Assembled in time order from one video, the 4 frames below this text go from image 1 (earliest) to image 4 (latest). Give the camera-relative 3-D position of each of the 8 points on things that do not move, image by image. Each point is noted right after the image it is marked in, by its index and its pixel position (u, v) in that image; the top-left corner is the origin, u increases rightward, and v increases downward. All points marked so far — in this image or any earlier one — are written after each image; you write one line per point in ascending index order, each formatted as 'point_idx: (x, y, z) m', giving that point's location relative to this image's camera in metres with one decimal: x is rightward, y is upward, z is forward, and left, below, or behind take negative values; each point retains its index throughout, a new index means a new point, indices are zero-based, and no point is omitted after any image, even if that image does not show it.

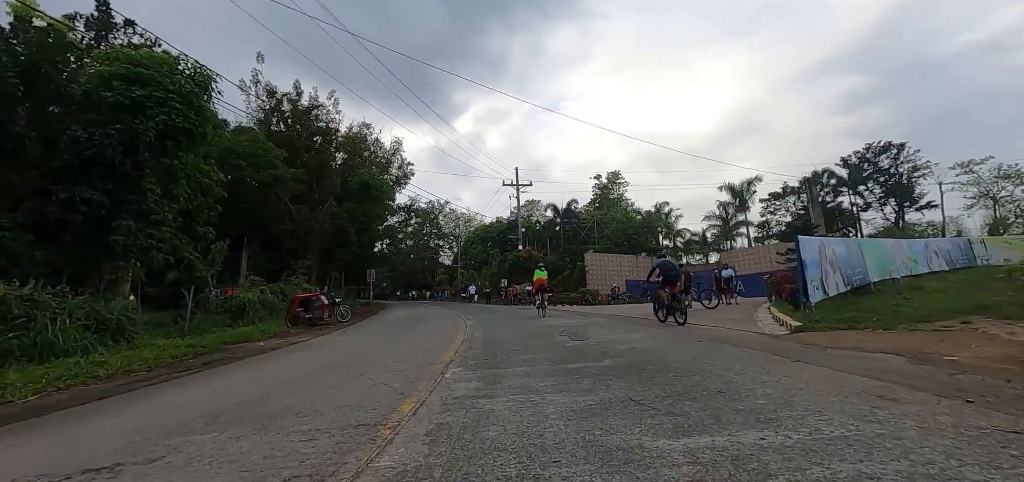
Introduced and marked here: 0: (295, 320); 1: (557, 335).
0: (-9.2, -3.4, +17.3) m
1: (+1.0, -2.0, +8.8) m
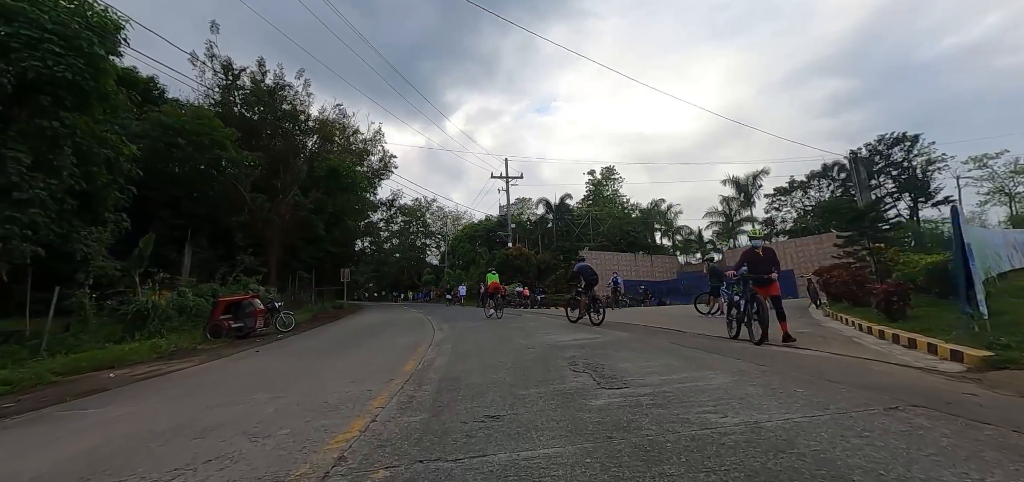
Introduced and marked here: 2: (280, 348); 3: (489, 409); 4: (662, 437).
0: (-9.6, -3.0, +13.4) m
1: (+0.7, -1.6, +5.1) m
2: (-5.8, -2.7, +10.3) m
3: (-0.2, -1.6, +3.9) m
4: (+1.0, -1.4, +2.8) m
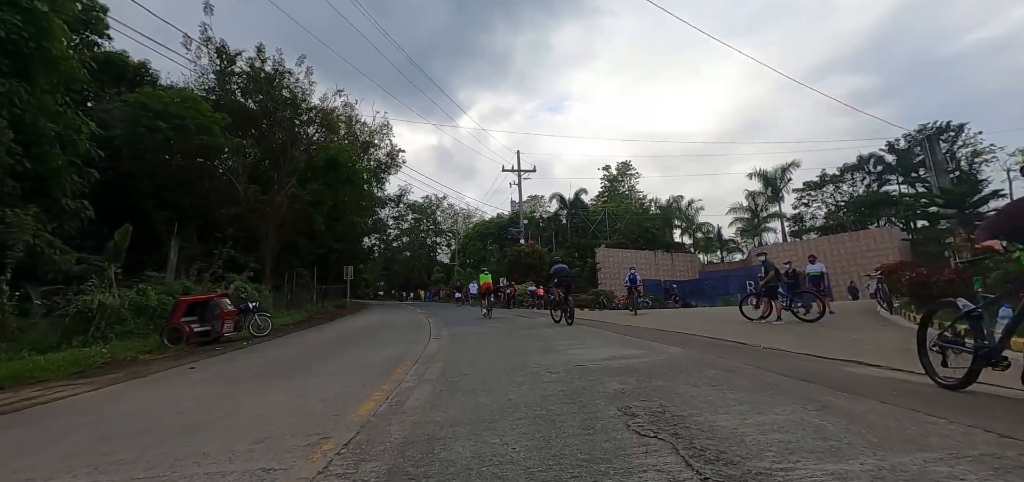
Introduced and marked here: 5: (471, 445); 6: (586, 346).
0: (-9.3, -2.7, +11.3) m
1: (+0.8, -1.4, +2.8) m
2: (-5.6, -2.4, +8.2) m
3: (-0.1, -1.3, +1.6) m
4: (+1.1, -1.1, +0.5) m
5: (-0.3, -1.5, +3.0) m
6: (+1.3, -1.9, +7.3) m
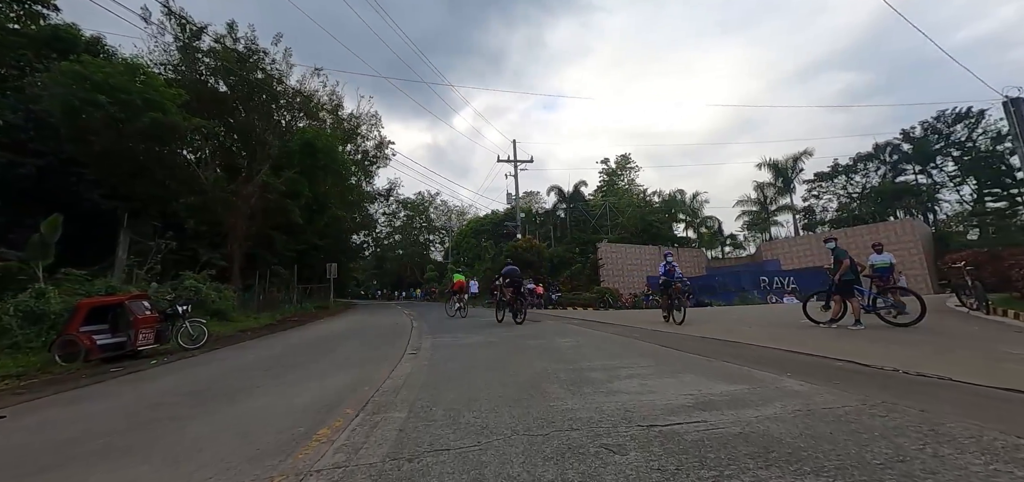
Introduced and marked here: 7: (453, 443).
0: (-9.3, -2.4, +8.6) m
1: (+1.0, -1.0, +0.2) m
2: (-5.5, -2.1, +5.5) m
3: (0.0, -1.0, -1.1) m
4: (+1.3, -0.7, -2.1) m
5: (-0.1, -1.2, +0.4) m
6: (+1.4, -1.5, +4.7) m
7: (-0.4, -1.5, +2.9) m
